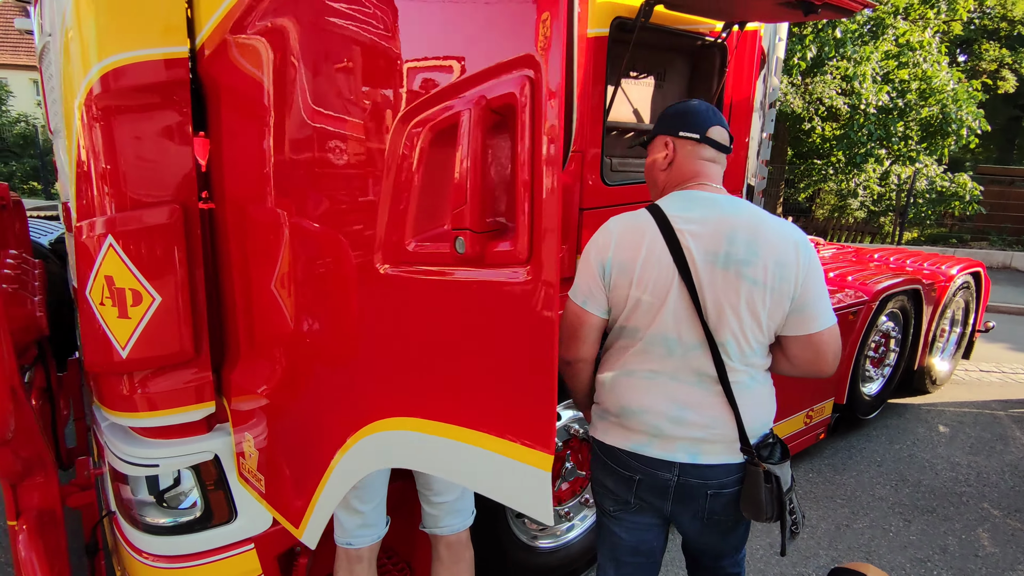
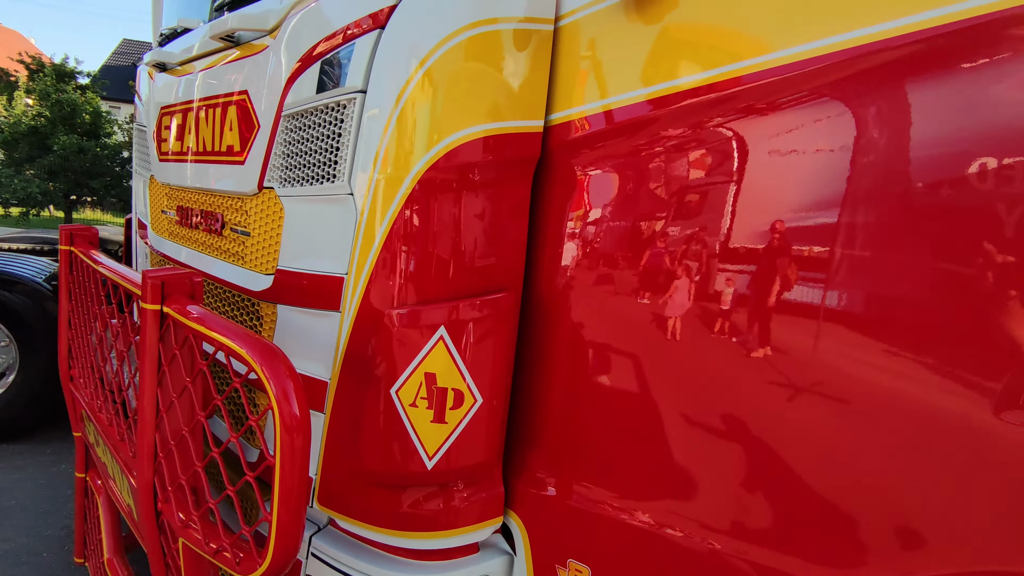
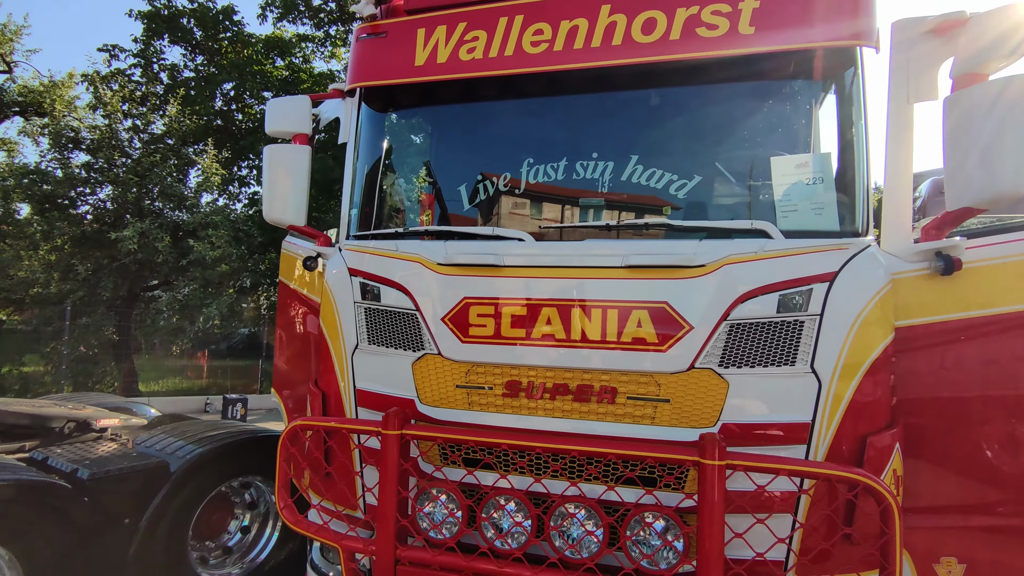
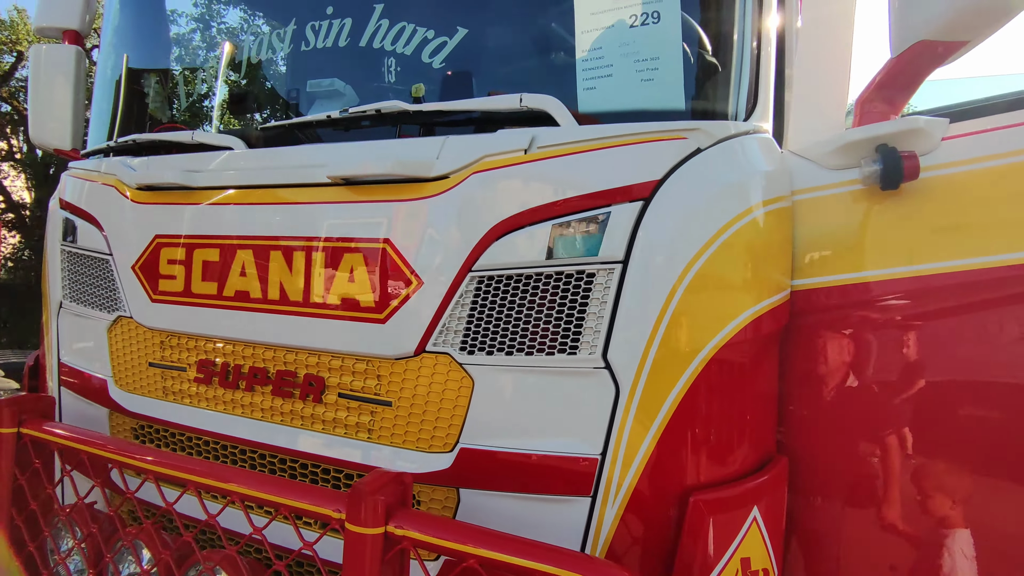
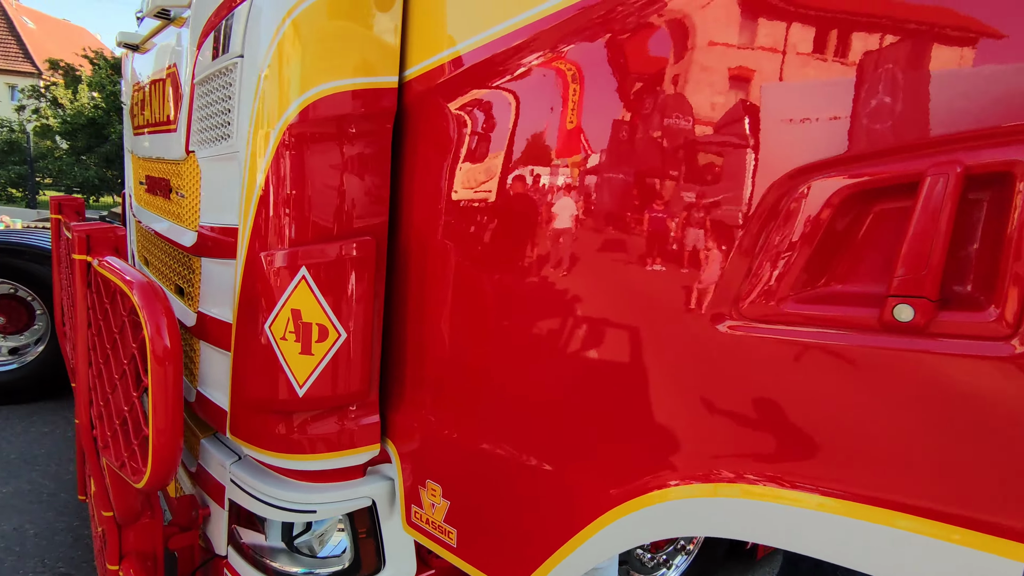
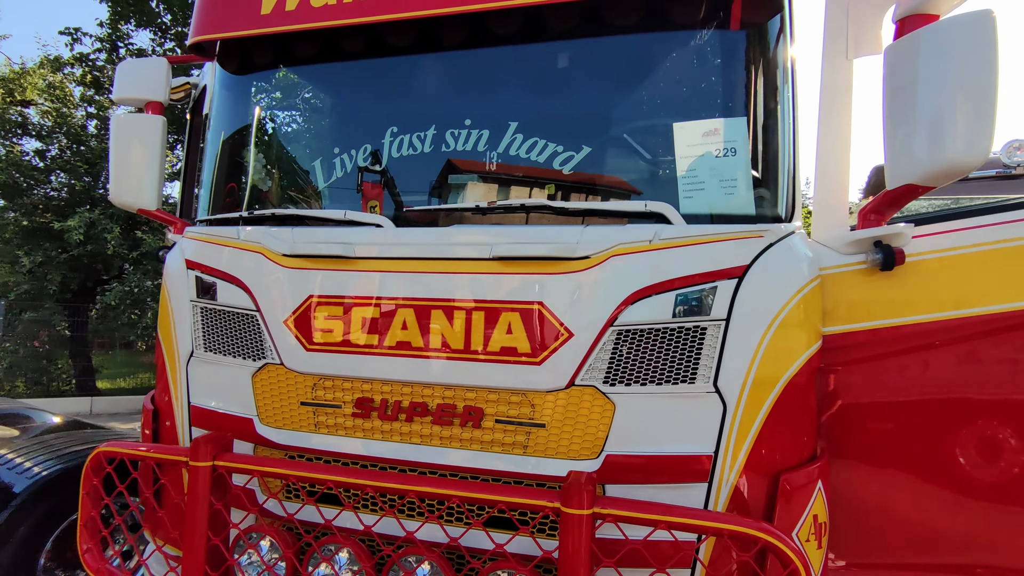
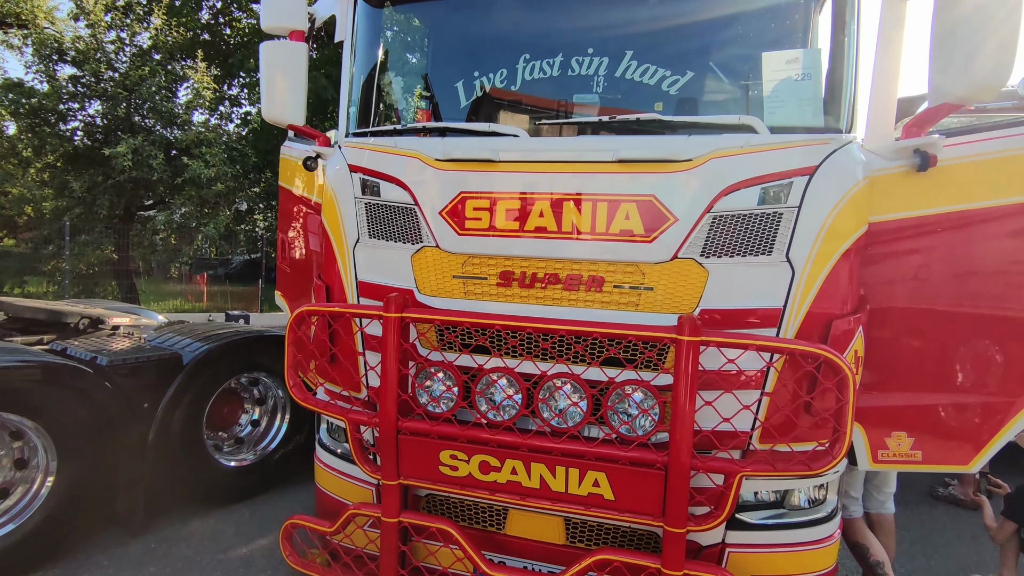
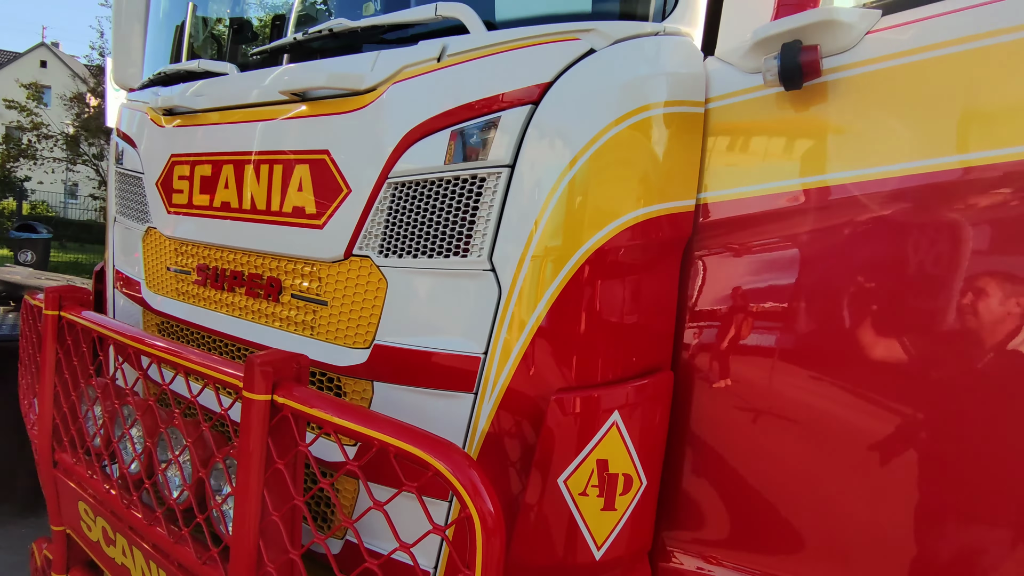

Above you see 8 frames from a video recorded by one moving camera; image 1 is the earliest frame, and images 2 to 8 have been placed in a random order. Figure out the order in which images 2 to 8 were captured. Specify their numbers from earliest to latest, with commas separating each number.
5, 2, 8, 4, 6, 3, 7
